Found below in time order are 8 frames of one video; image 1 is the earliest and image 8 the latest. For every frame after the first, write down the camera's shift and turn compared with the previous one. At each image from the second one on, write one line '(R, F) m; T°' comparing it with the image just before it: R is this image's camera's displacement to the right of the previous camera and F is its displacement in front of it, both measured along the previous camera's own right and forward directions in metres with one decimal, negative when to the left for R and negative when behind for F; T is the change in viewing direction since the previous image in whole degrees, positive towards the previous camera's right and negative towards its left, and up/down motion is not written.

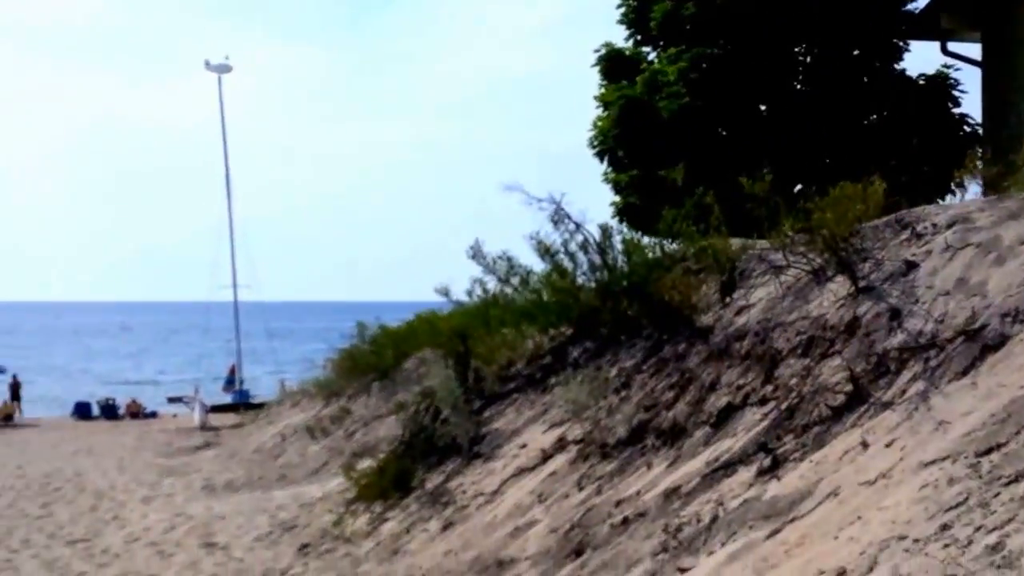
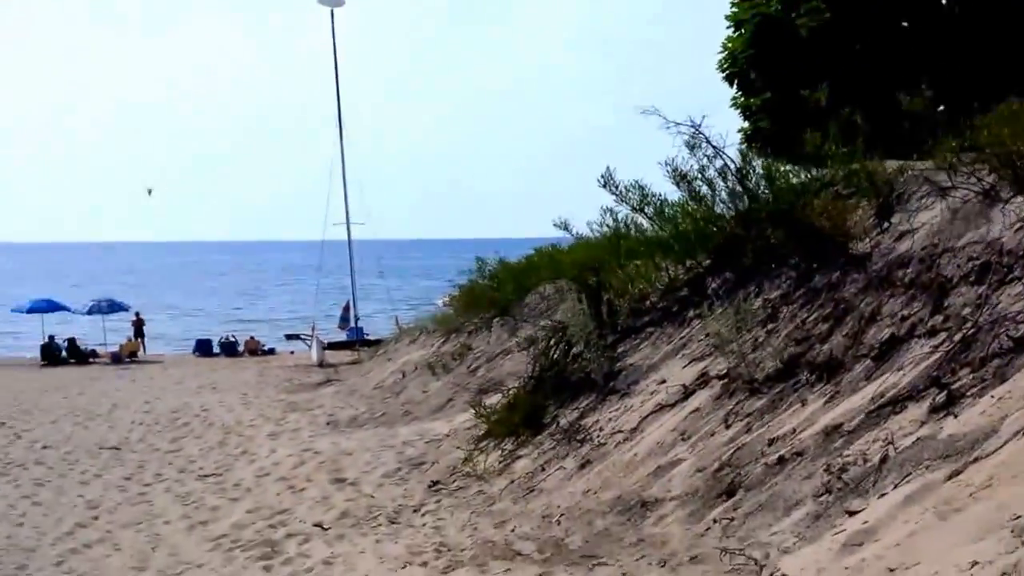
(-0.2, +0.3) m; -5°
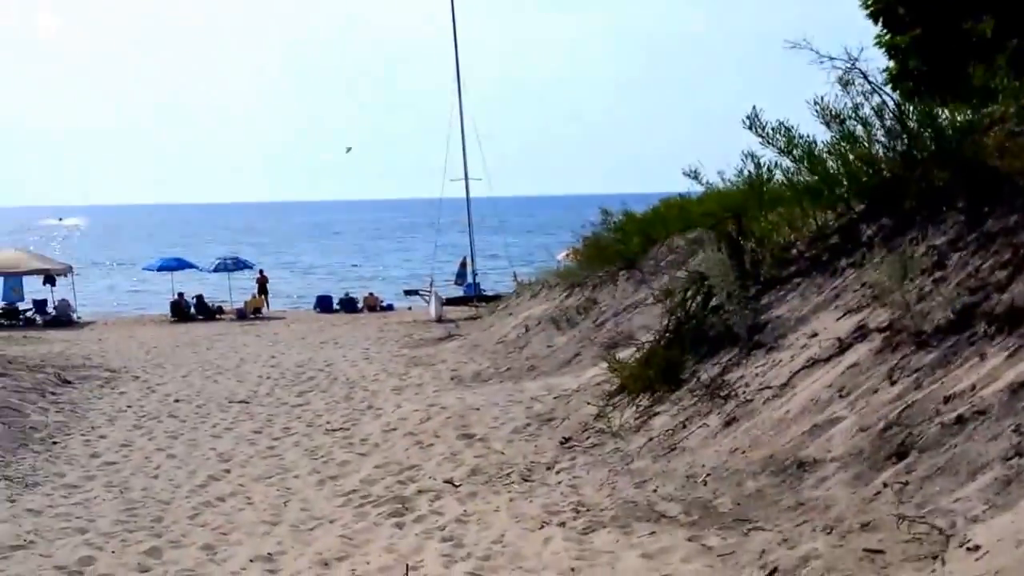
(-0.1, +0.3) m; -5°
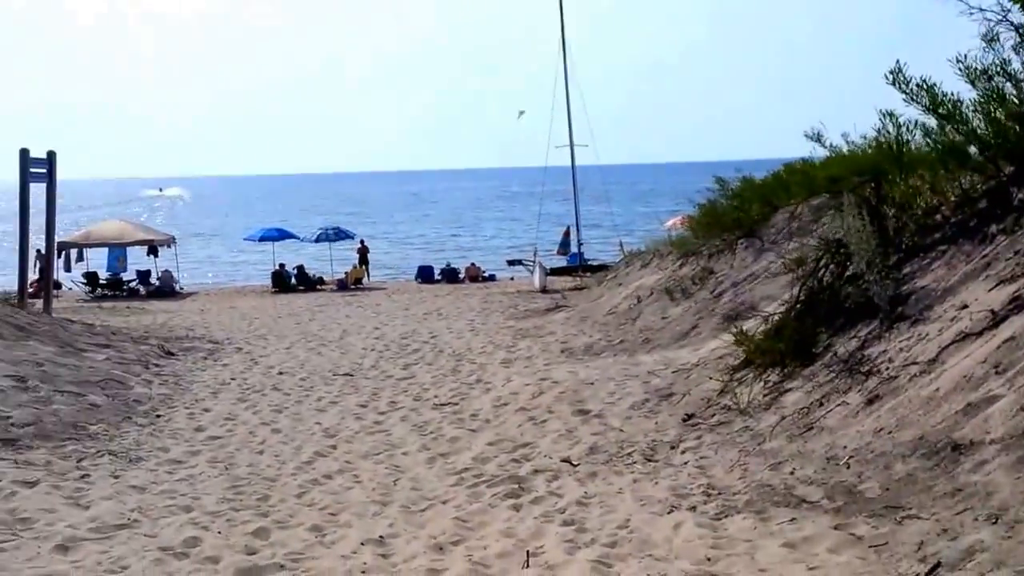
(-0.1, +0.4) m; -4°
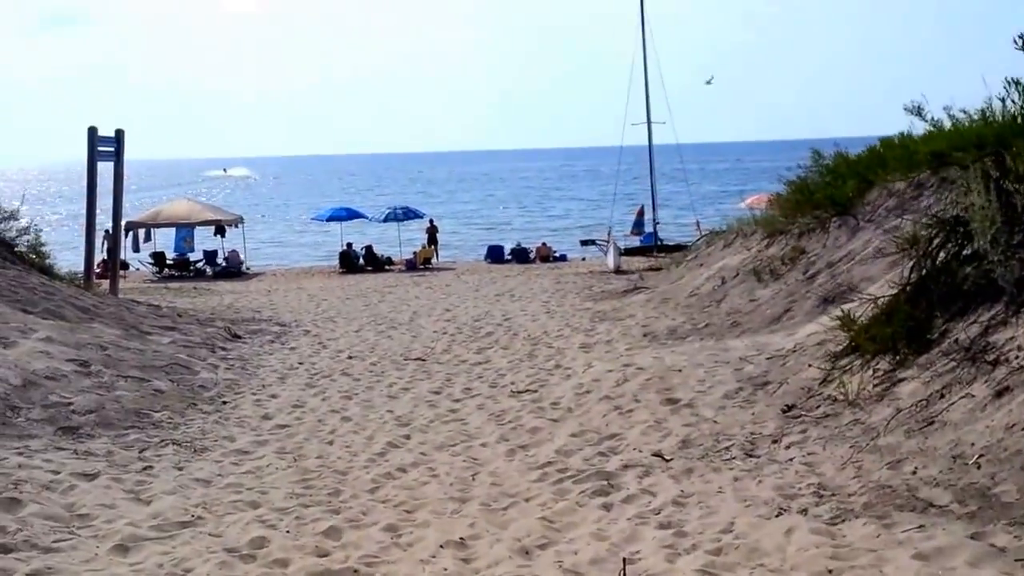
(-0.1, +0.5) m; -3°
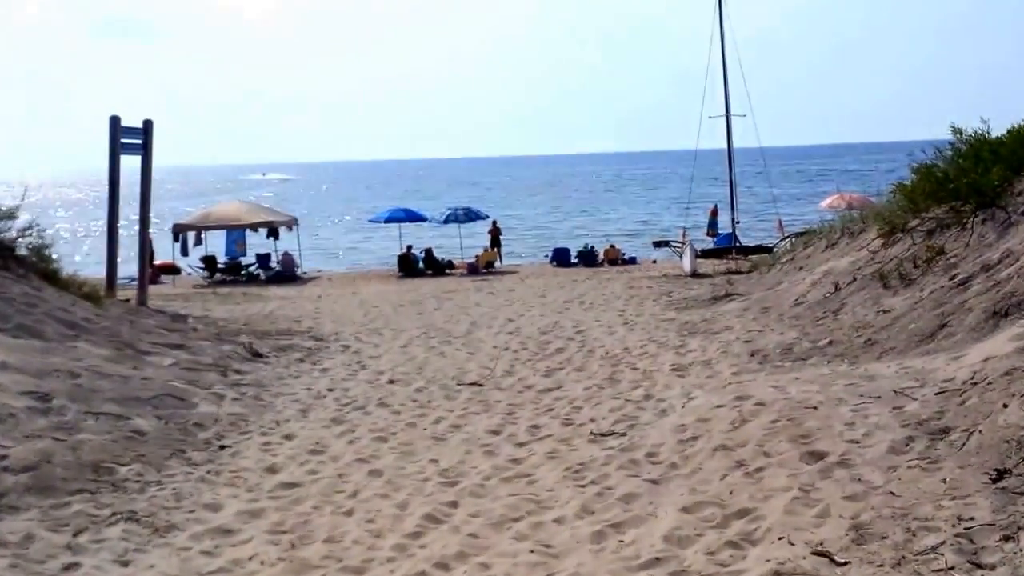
(-0.1, +1.9) m; -3°
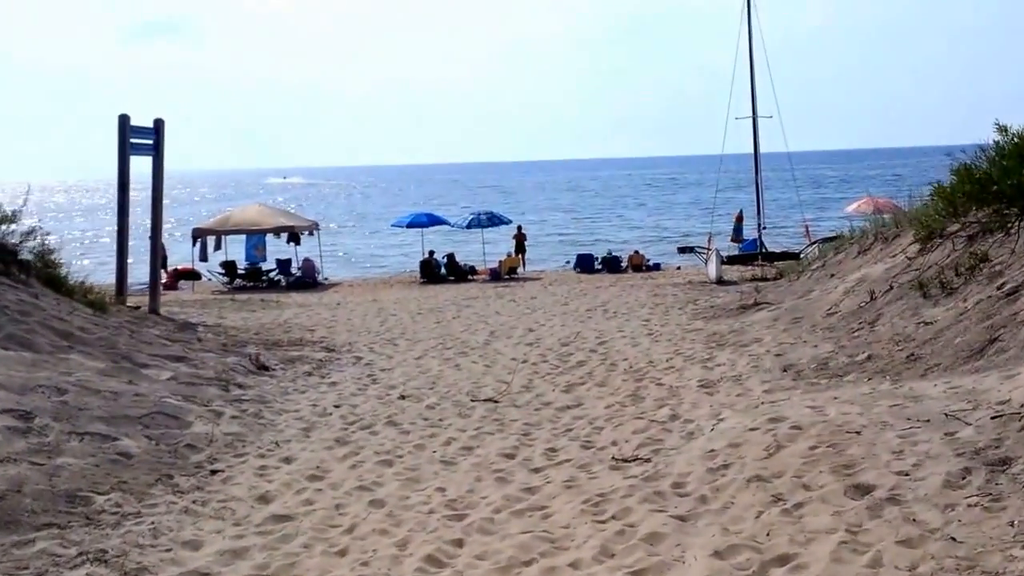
(+0.1, +0.5) m; -1°
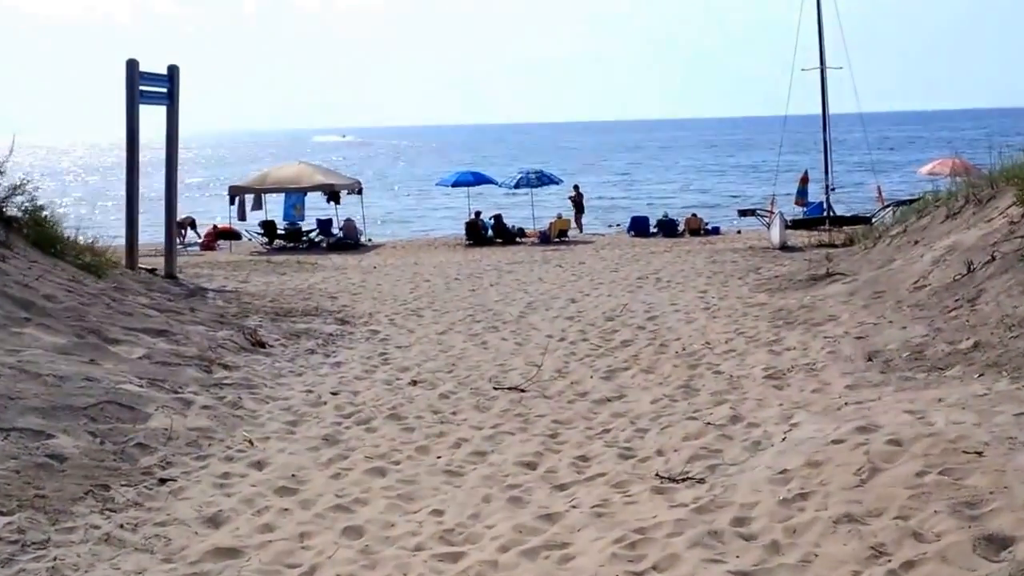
(+0.1, +1.2) m; -3°
